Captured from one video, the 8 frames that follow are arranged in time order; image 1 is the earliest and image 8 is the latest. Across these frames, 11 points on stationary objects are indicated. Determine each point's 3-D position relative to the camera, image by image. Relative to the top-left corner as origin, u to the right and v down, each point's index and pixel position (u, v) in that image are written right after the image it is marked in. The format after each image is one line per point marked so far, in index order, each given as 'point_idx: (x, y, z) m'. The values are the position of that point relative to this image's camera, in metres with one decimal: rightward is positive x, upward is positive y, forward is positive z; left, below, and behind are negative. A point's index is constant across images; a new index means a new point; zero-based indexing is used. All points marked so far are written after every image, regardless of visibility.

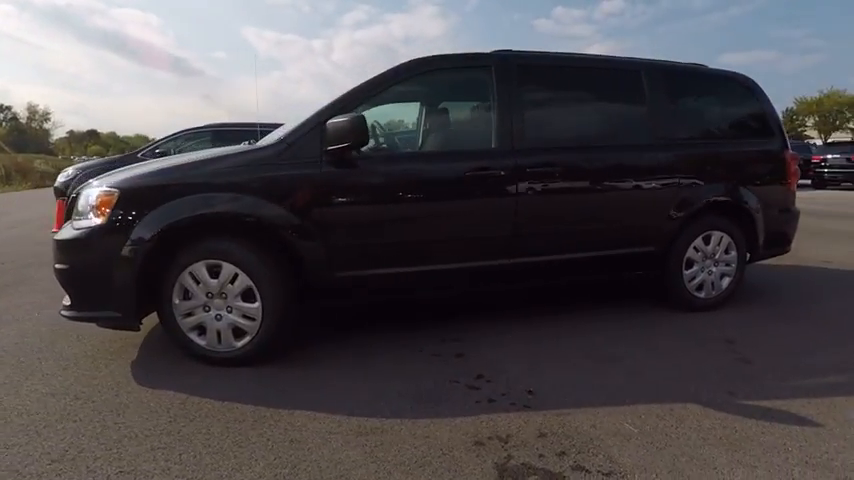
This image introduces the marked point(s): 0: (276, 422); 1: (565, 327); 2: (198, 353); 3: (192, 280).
0: (-1.2, -1.5, +3.9) m
1: (+1.8, -1.1, +6.0) m
2: (-2.3, -1.1, +4.8) m
3: (-2.3, -0.4, +4.7) m
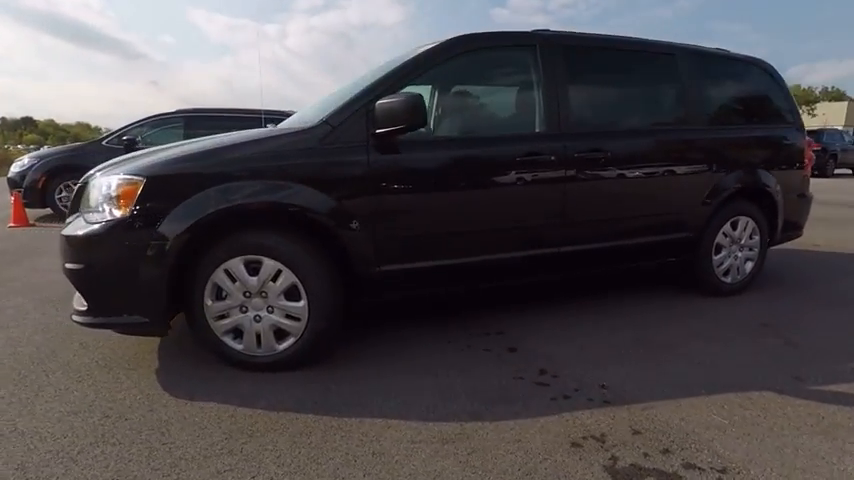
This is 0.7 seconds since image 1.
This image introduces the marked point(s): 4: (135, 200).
0: (-0.6, -1.4, +3.5) m
1: (+2.2, -0.9, +5.9) m
2: (-1.8, -1.1, +4.3) m
3: (-1.8, -0.3, +4.2) m
4: (-2.5, +0.4, +4.1) m
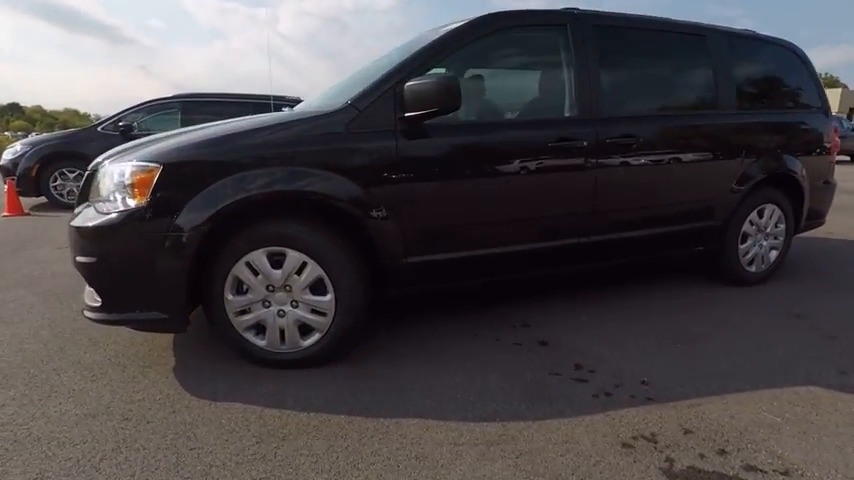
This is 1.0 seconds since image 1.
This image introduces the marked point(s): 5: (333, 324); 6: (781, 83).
0: (-0.3, -1.4, +3.3) m
1: (+2.5, -0.8, +5.7) m
2: (-1.5, -1.0, +4.1) m
3: (-1.5, -0.3, +4.0) m
4: (-2.2, +0.4, +3.8) m
5: (-0.8, -0.7, +4.1) m
6: (+4.8, +2.1, +6.4) m
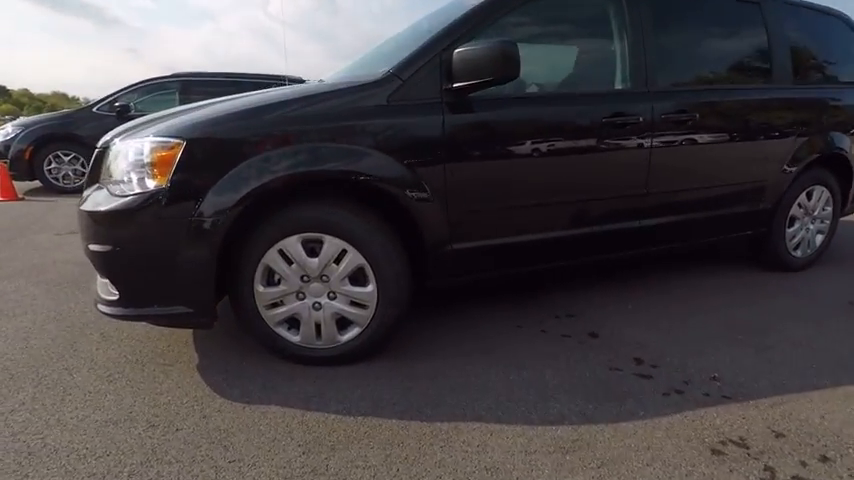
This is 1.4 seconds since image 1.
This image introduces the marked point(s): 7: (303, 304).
0: (+0.1, -1.3, +3.0) m
1: (+2.8, -0.6, +5.4) m
2: (-1.1, -0.9, +3.8) m
3: (-1.1, -0.2, +3.6) m
4: (-1.8, +0.5, +3.4) m
5: (-0.4, -0.6, +3.7) m
6: (+5.2, +2.3, +6.0) m
7: (-1.0, -0.5, +3.7) m
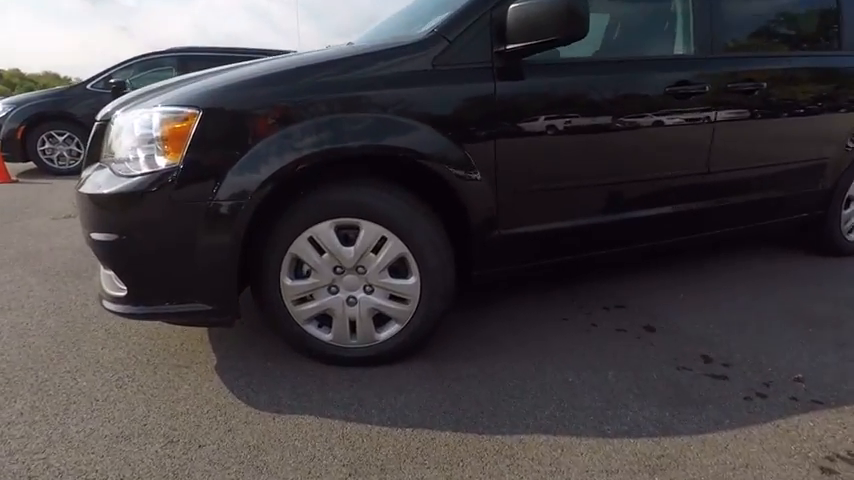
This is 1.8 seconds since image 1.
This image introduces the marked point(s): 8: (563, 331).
0: (+0.5, -1.2, +2.6) m
1: (+3.2, -0.4, +5.0) m
2: (-0.7, -0.8, +3.3) m
3: (-0.7, -0.1, +3.2) m
4: (-1.5, +0.6, +2.9) m
5: (-0.1, -0.5, +3.3) m
6: (+5.5, +2.5, +5.5) m
7: (-0.6, -0.4, +3.2) m
8: (+1.1, -0.8, +4.0) m
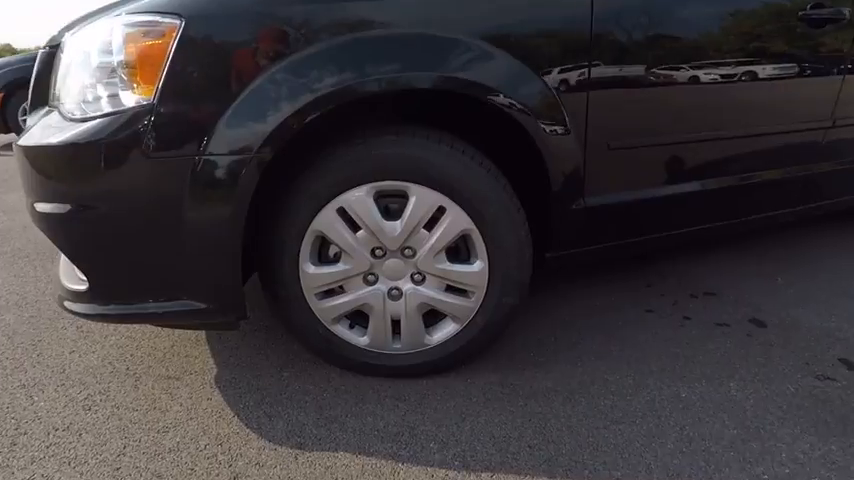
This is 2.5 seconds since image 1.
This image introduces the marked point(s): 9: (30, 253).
0: (+0.8, -1.1, +1.8) m
1: (+3.5, -0.2, +4.1) m
2: (-0.4, -0.6, +2.5) m
3: (-0.4, +0.1, +2.3) m
4: (-1.1, +0.7, +2.0) m
5: (+0.3, -0.4, +2.5) m
6: (+5.8, +2.8, +4.5) m
7: (-0.3, -0.3, +2.4) m
8: (+1.5, -0.6, +3.2) m
9: (-3.7, -0.1, +4.4) m
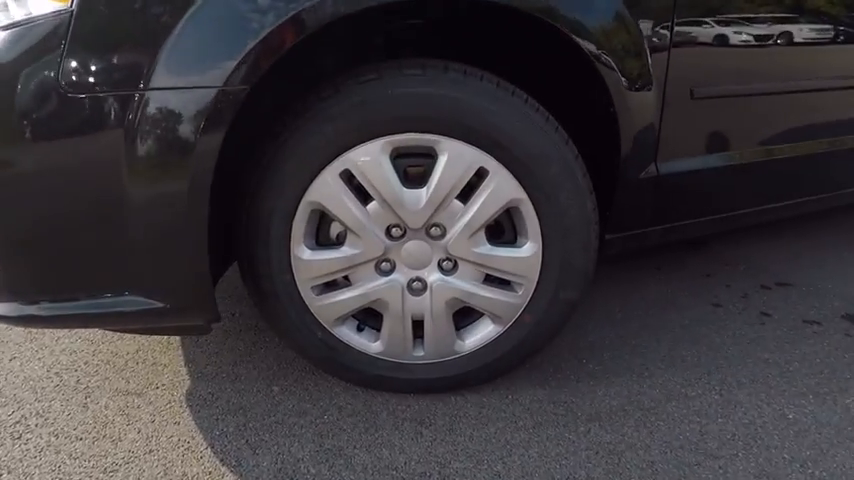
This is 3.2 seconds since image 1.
0: (+1.0, -1.0, +1.2) m
1: (+3.6, 0.0, +3.5) m
2: (-0.3, -0.5, +2.0) m
3: (-0.3, +0.2, +1.7) m
4: (-1.0, +0.8, +1.4) m
5: (+0.4, -0.3, +1.9) m
6: (+5.9, +3.0, +3.9) m
7: (-0.1, -0.2, +1.8) m
8: (+1.6, -0.5, +2.6) m
9: (-3.6, 0.0, +3.9) m
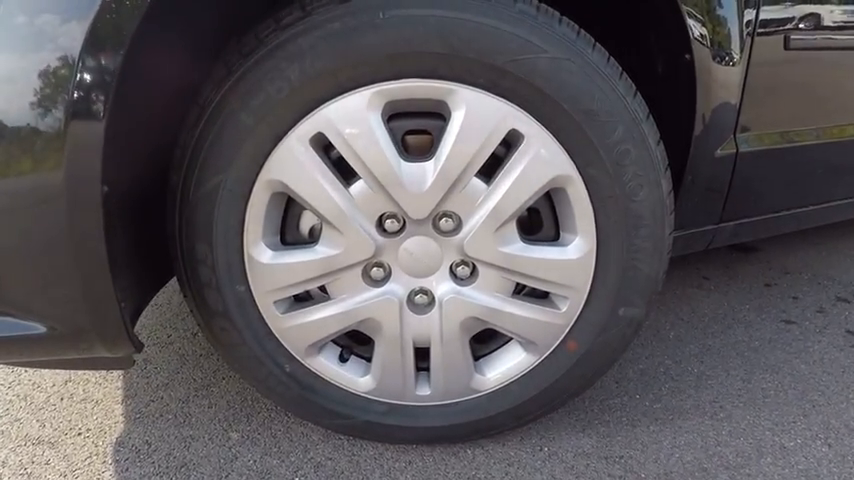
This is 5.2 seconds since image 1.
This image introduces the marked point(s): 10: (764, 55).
0: (+1.0, -1.0, +0.7) m
1: (+3.7, -0.1, +3.0) m
2: (-0.2, -0.5, +1.4) m
3: (-0.3, +0.2, +1.2) m
4: (-1.0, +0.8, +0.9) m
5: (+0.4, -0.3, +1.4) m
6: (+6.0, +2.9, +3.4) m
7: (-0.1, -0.2, +1.3) m
8: (+1.6, -0.5, +2.0) m
9: (-3.5, 0.0, +3.4) m
10: (+1.1, +0.6, +1.5) m
